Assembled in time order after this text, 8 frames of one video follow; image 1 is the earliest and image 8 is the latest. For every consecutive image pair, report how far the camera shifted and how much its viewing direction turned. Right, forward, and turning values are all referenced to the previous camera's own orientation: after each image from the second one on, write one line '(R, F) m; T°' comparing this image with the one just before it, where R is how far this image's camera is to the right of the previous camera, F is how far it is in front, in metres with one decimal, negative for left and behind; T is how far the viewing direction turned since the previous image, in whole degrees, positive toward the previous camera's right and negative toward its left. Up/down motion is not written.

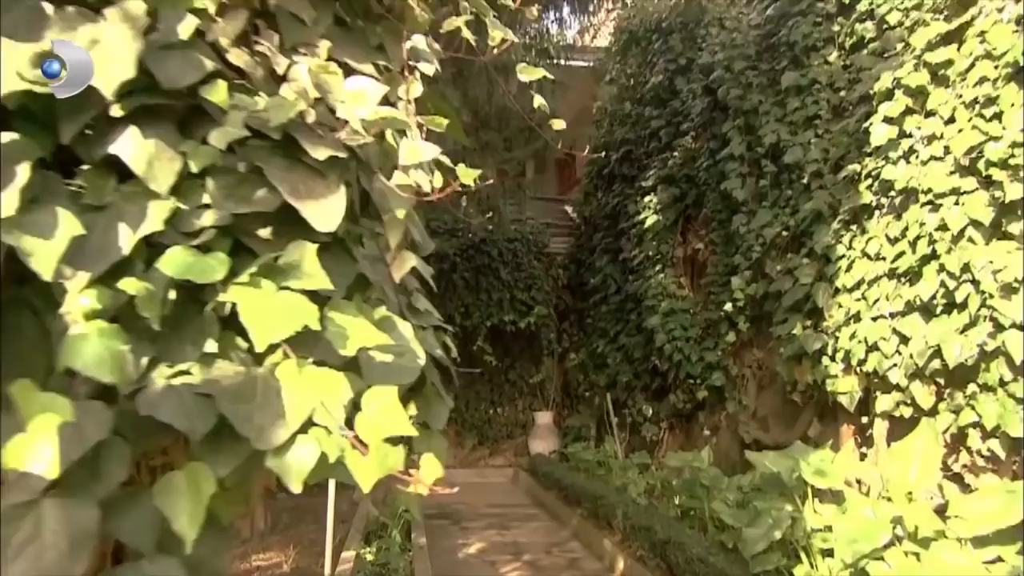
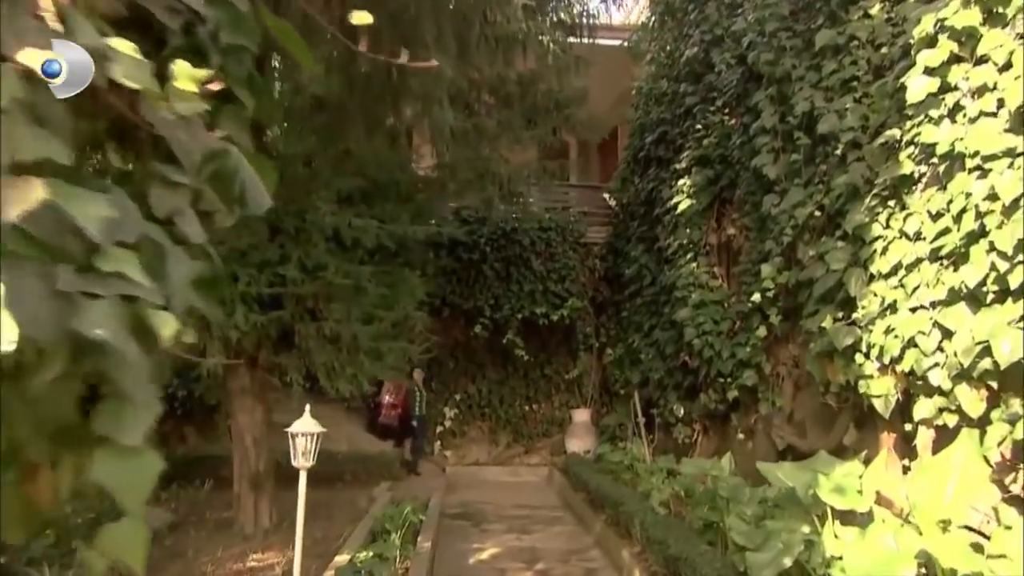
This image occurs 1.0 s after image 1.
(+0.4, +0.4) m; -5°
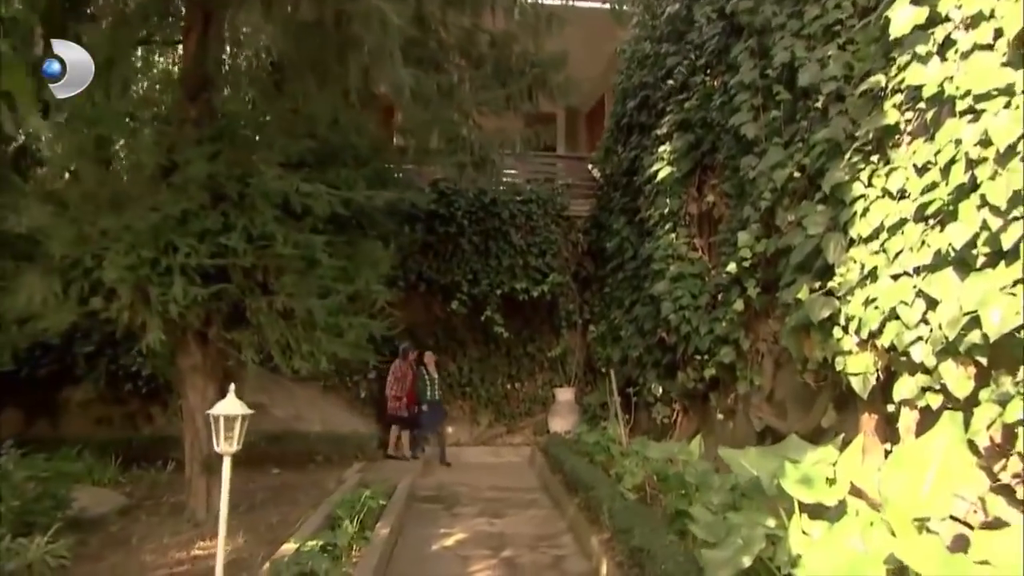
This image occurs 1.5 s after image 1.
(+0.2, +0.3) m; 0°
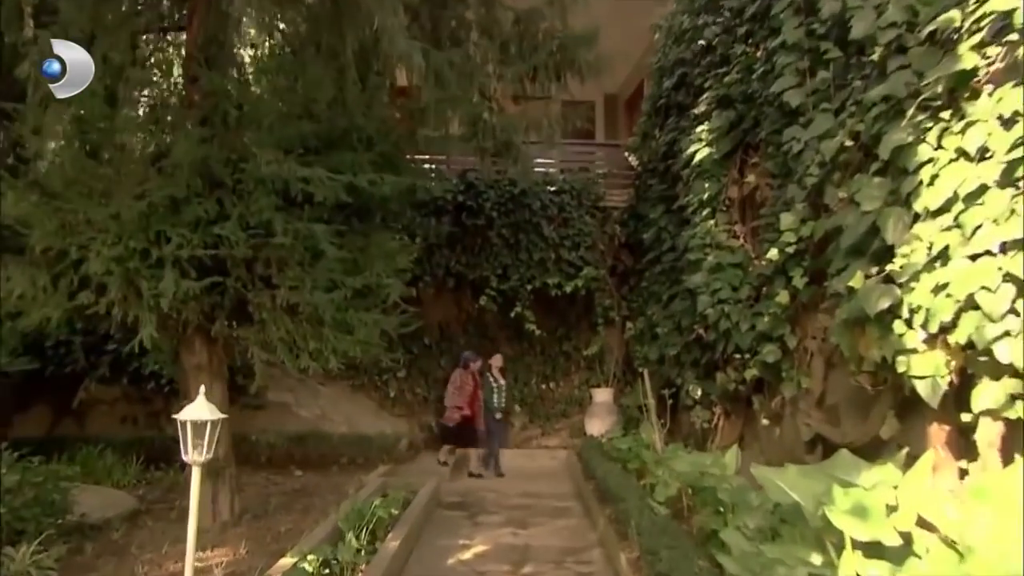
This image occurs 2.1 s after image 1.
(+0.2, +0.4) m; -4°
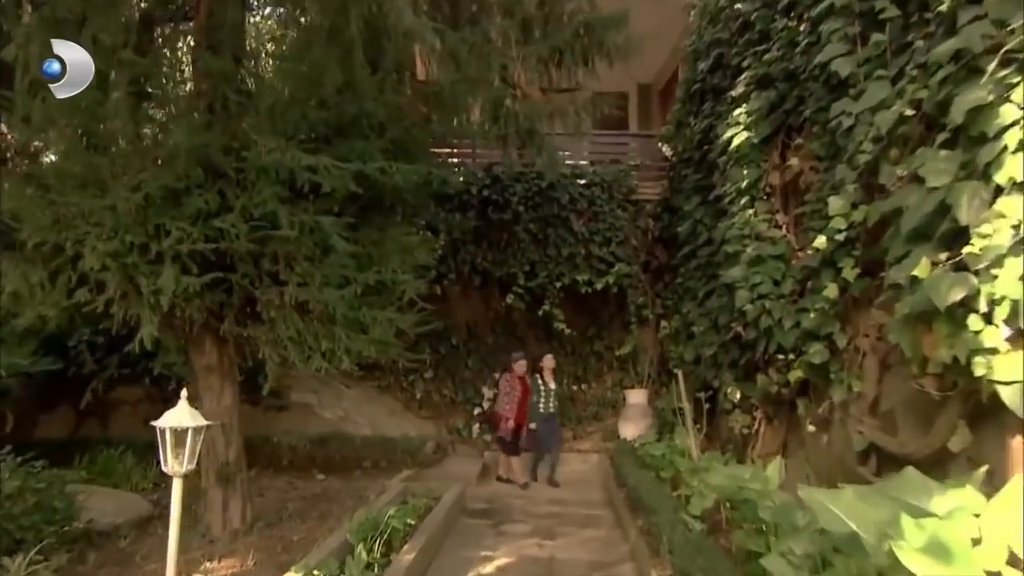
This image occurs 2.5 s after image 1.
(+0.1, +0.3) m; -3°
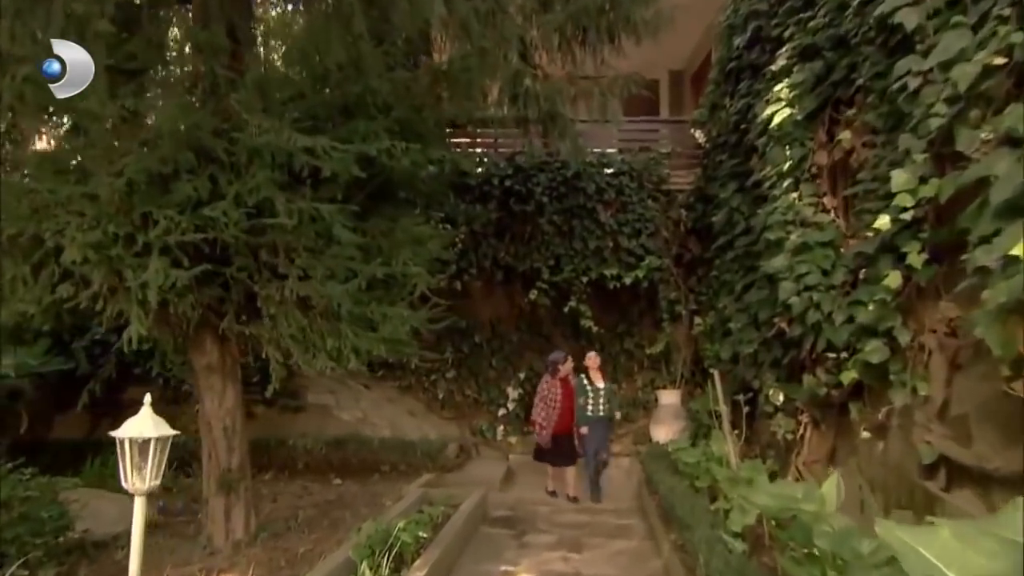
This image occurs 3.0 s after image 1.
(+0.1, +0.4) m; -2°
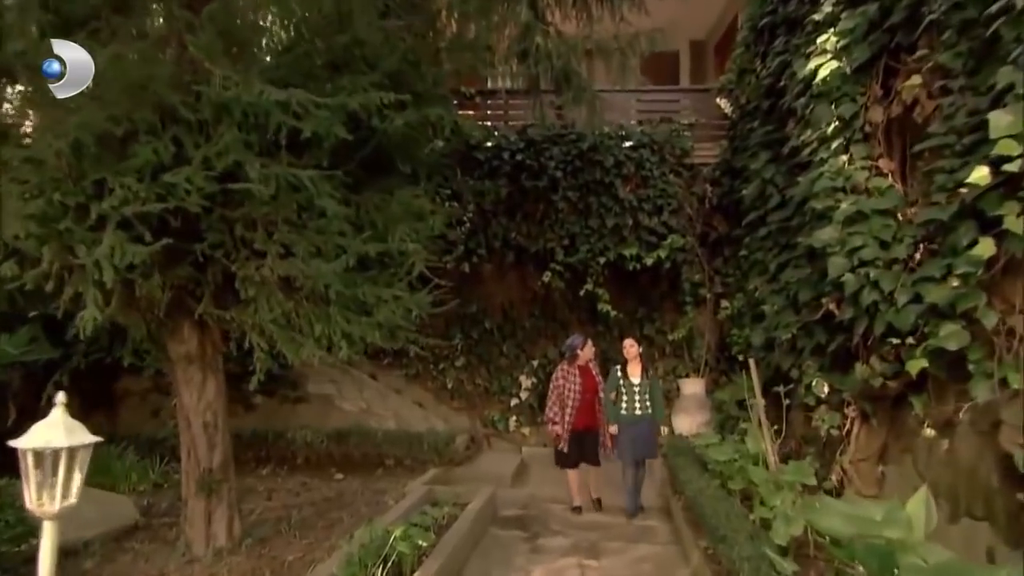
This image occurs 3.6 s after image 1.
(0.0, +0.5) m; -1°
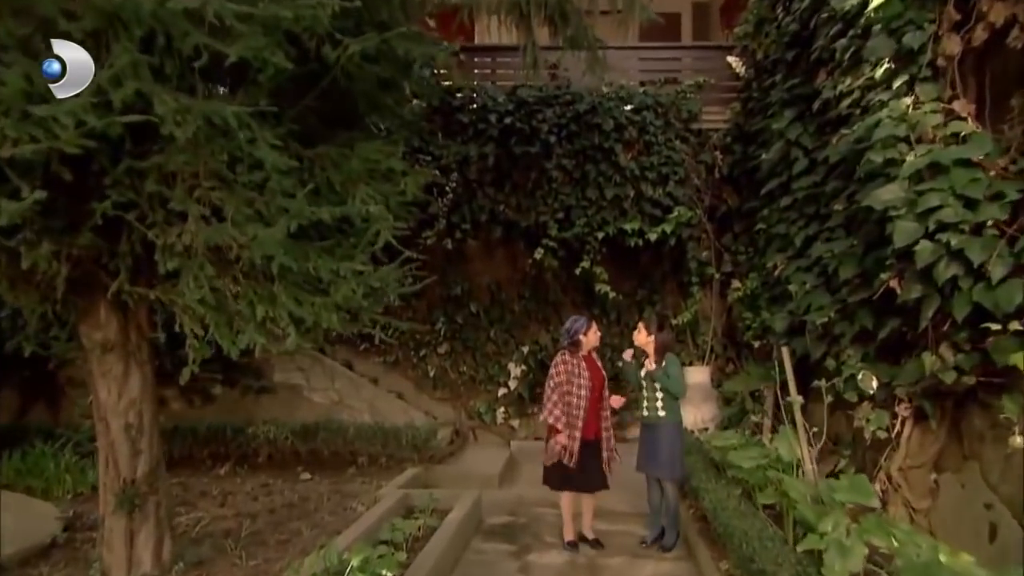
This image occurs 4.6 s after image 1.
(0.0, +0.7) m; +1°
